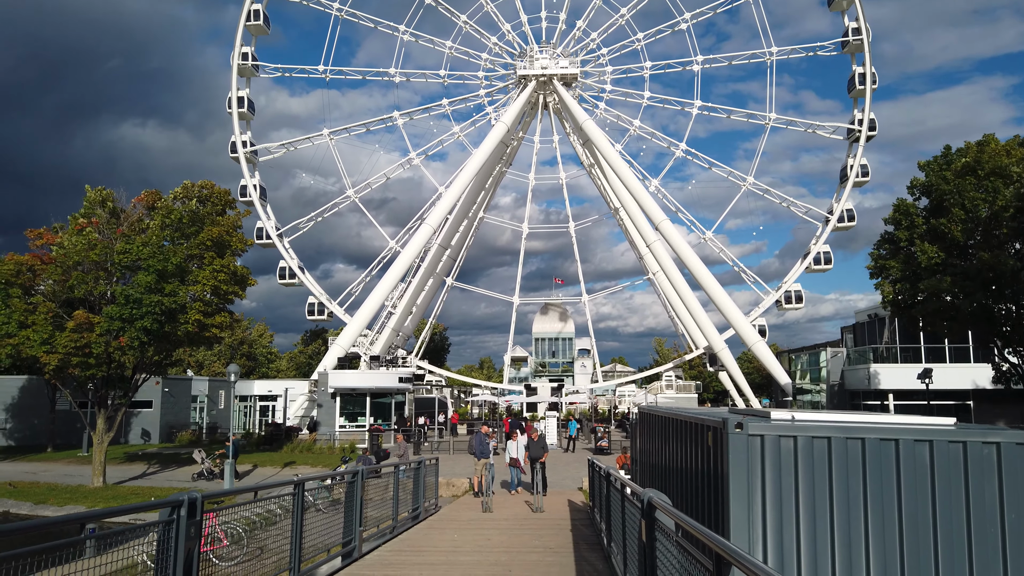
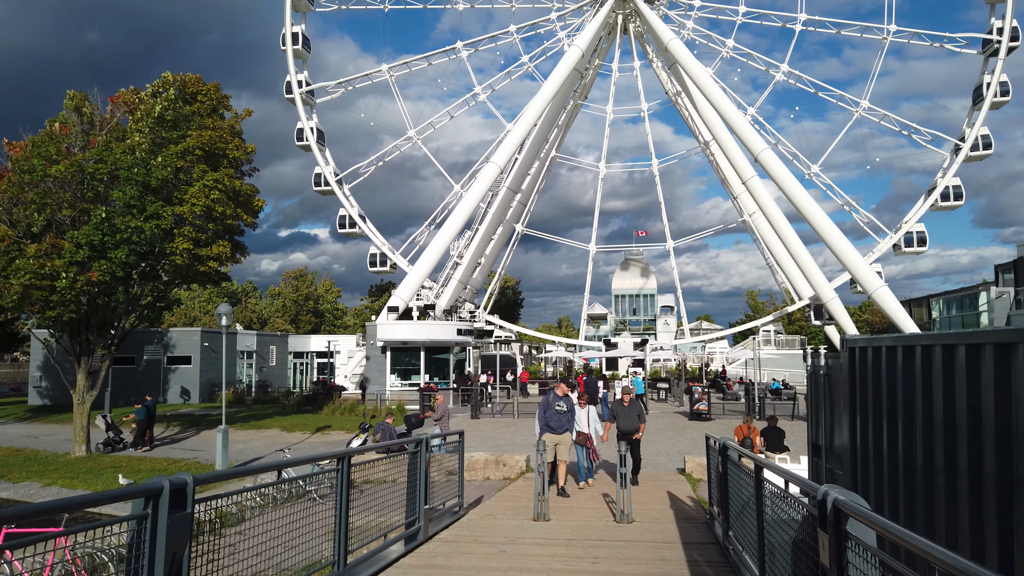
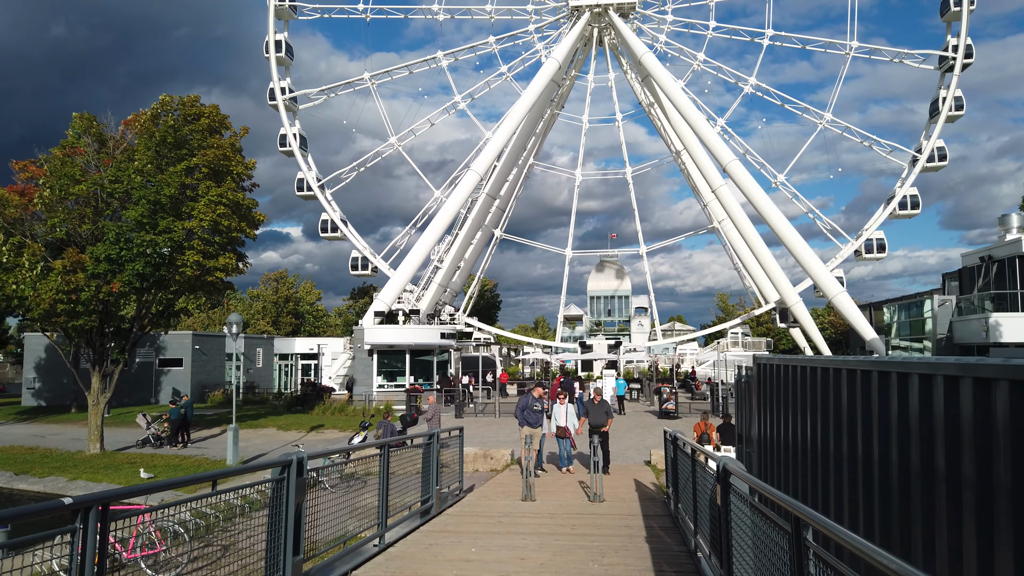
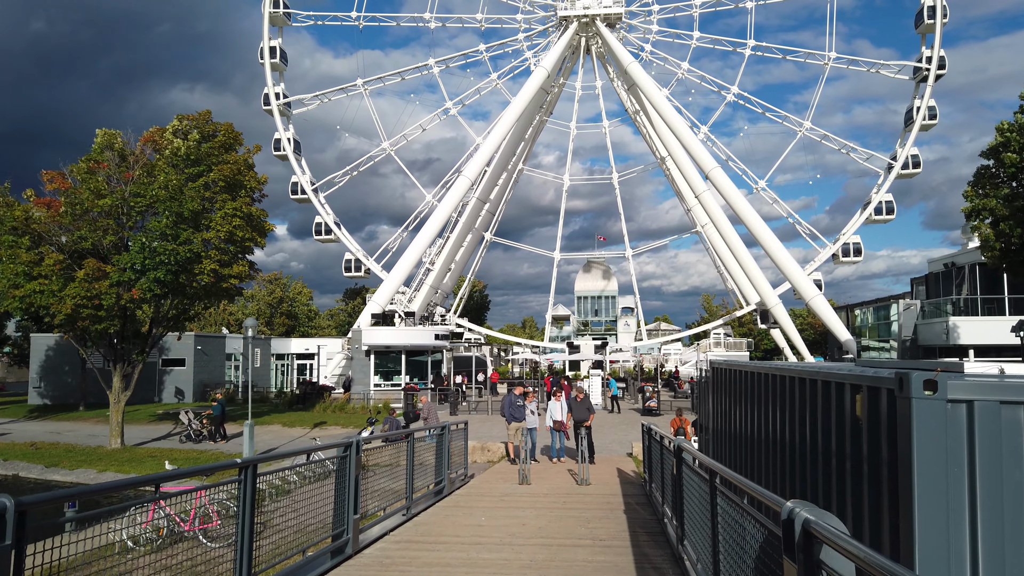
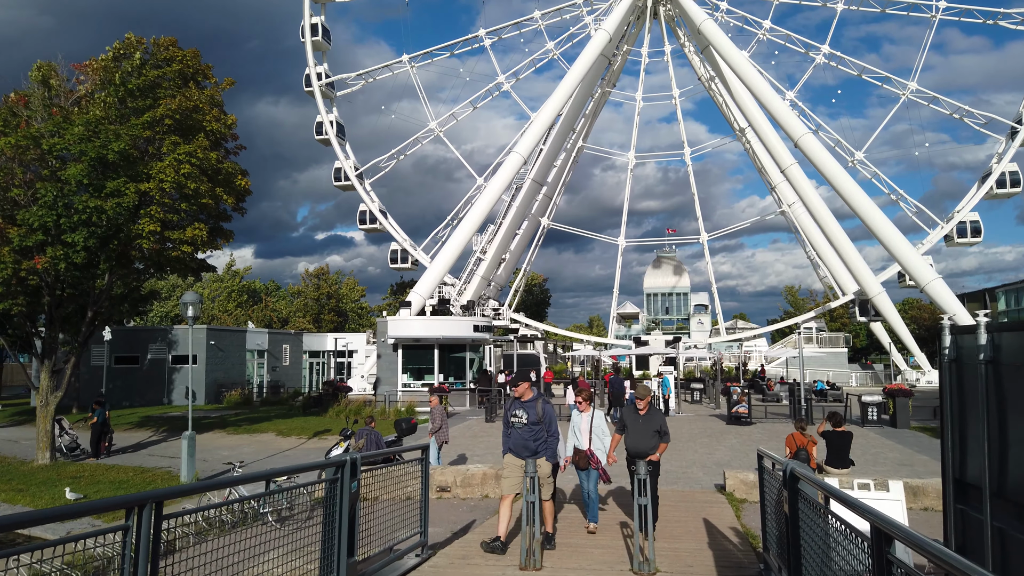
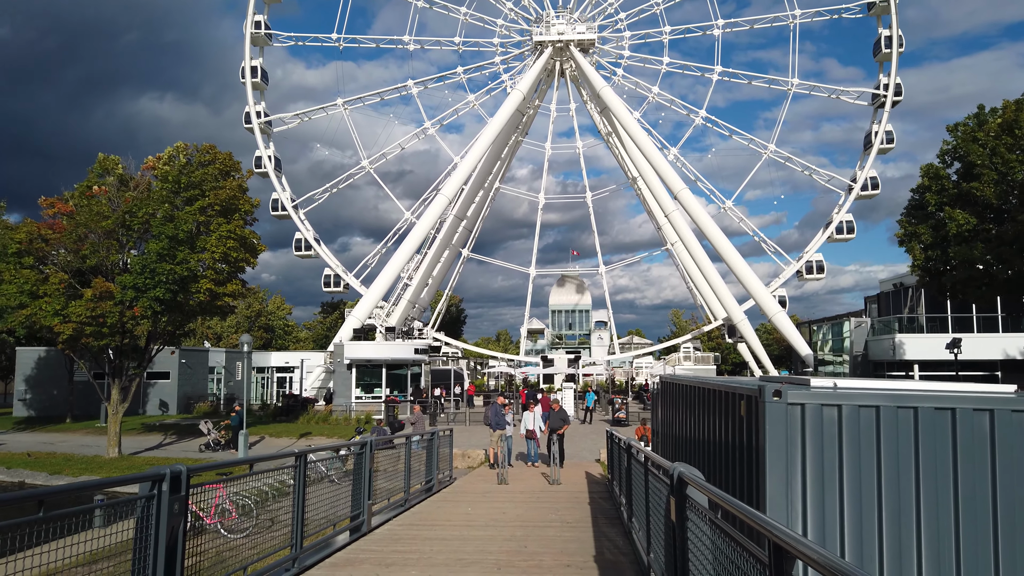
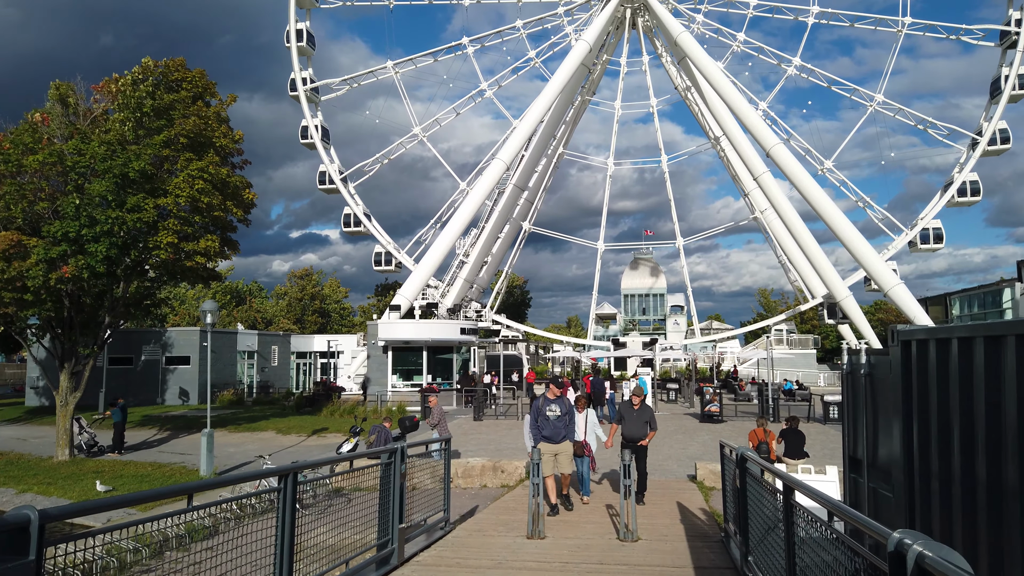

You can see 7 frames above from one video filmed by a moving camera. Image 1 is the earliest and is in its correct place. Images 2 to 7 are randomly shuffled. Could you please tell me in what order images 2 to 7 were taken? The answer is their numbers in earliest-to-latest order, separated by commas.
6, 4, 3, 2, 7, 5
